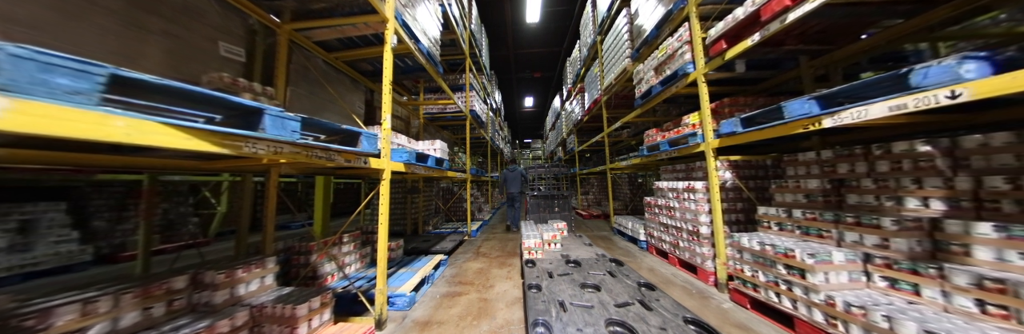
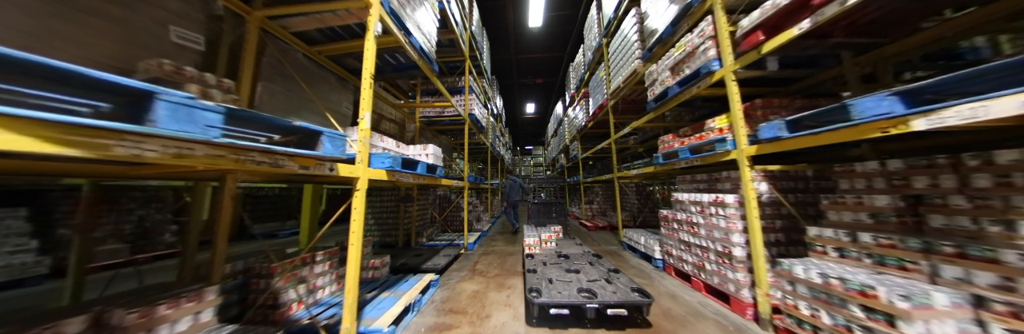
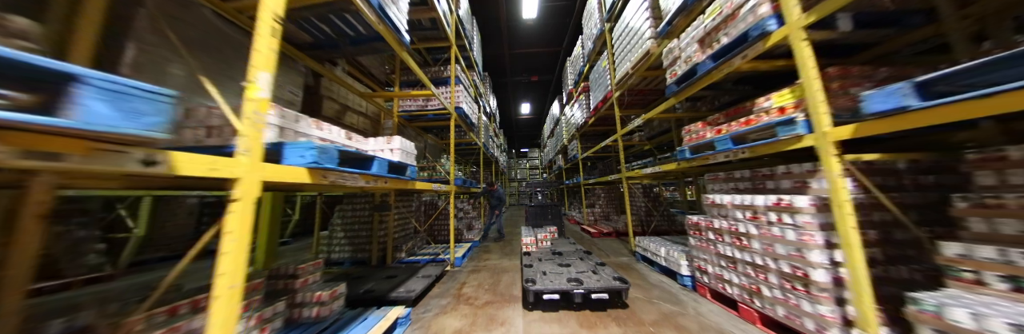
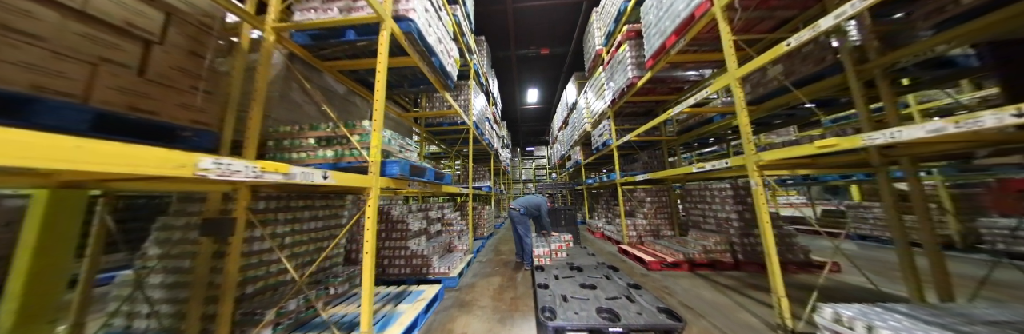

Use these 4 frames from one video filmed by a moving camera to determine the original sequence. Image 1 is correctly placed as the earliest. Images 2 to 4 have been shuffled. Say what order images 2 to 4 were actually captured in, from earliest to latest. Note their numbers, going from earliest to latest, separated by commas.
2, 3, 4
